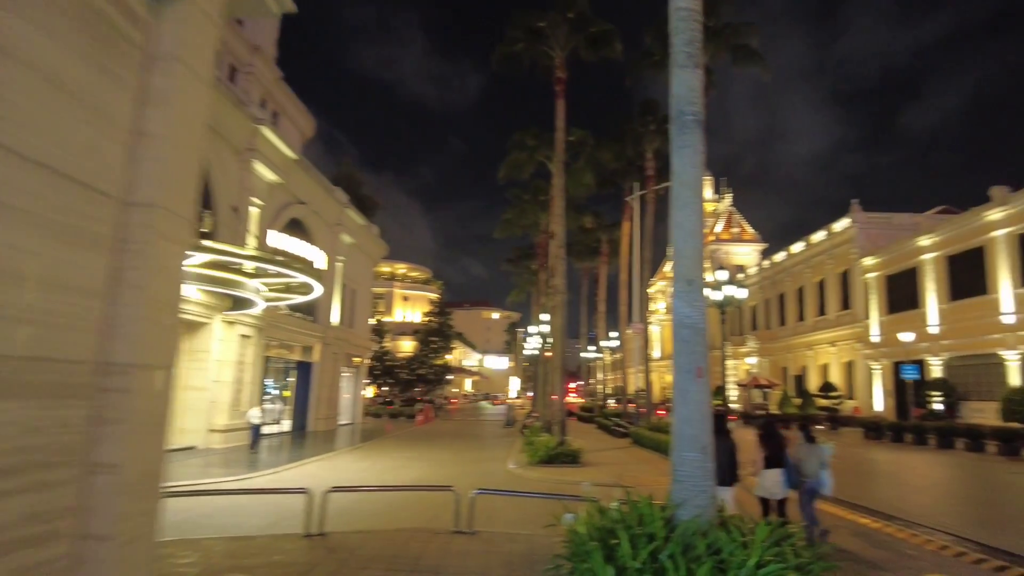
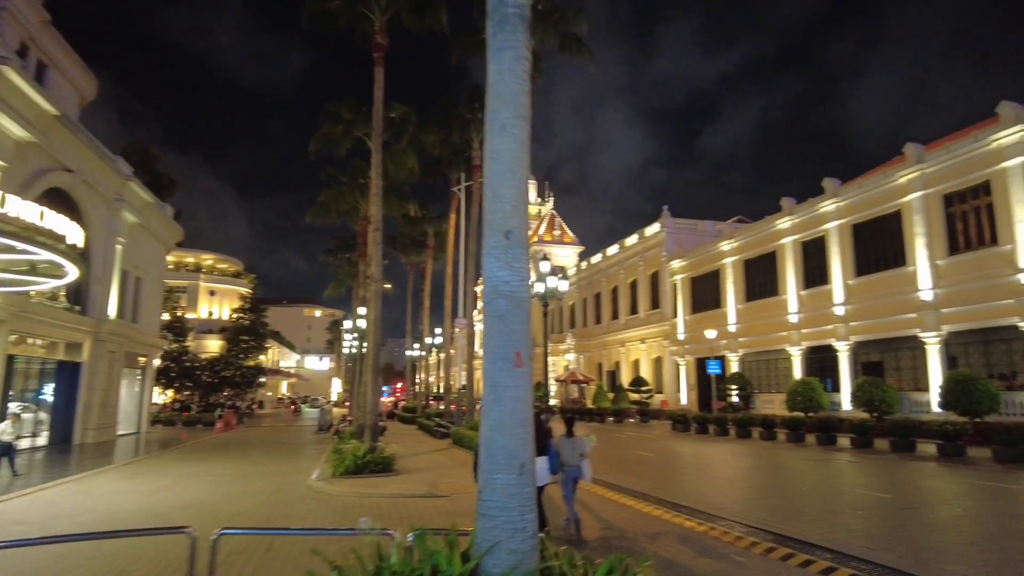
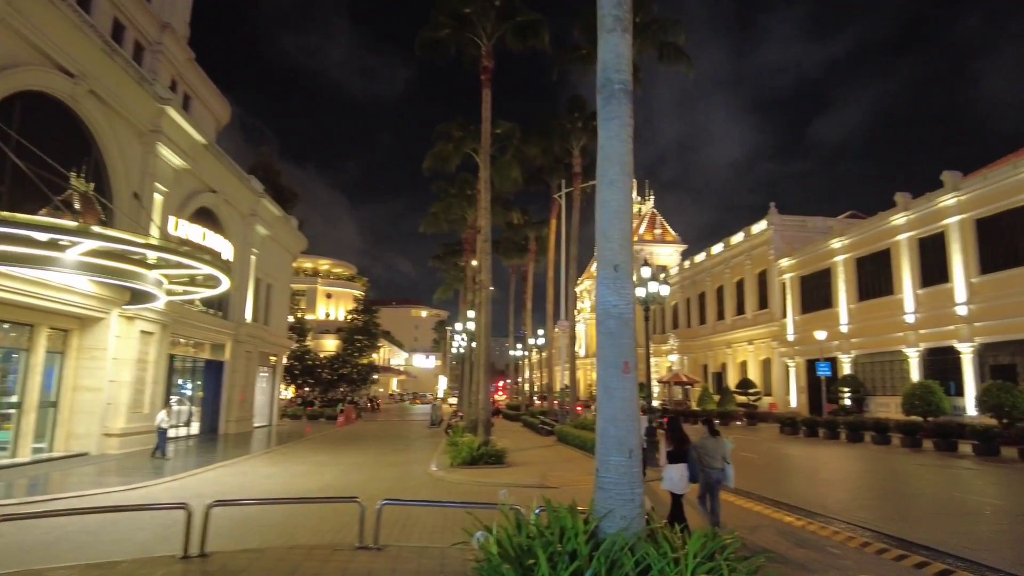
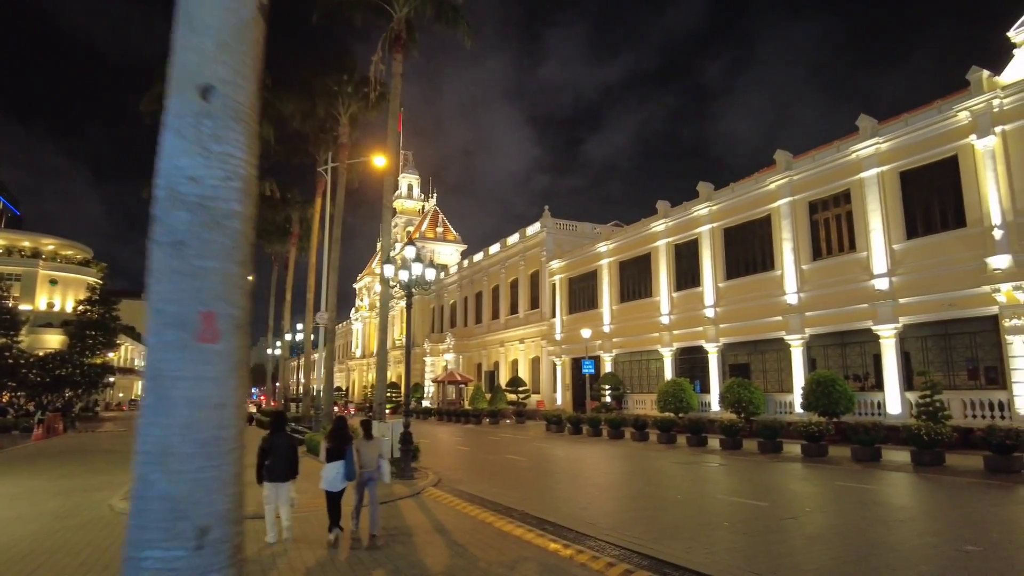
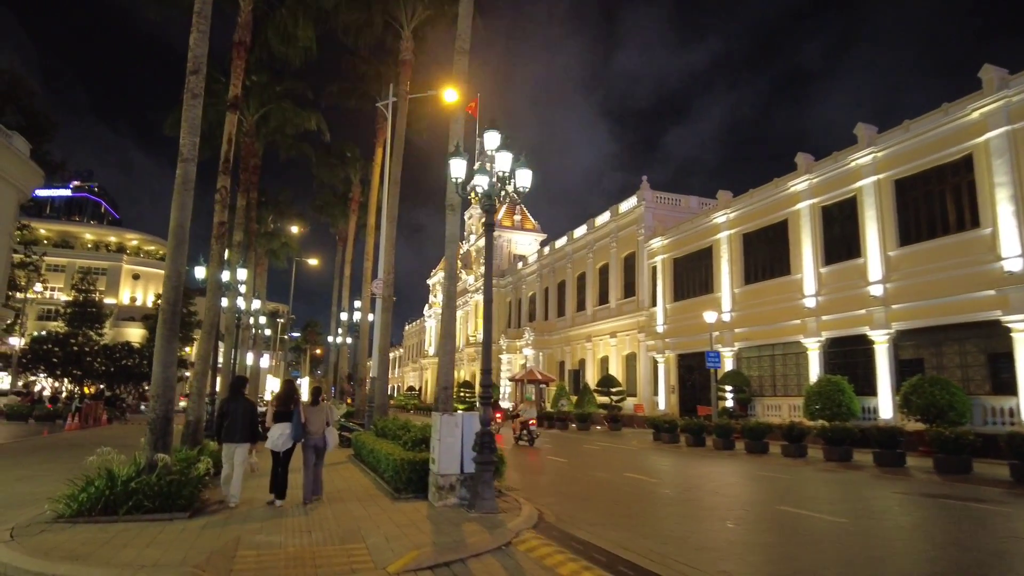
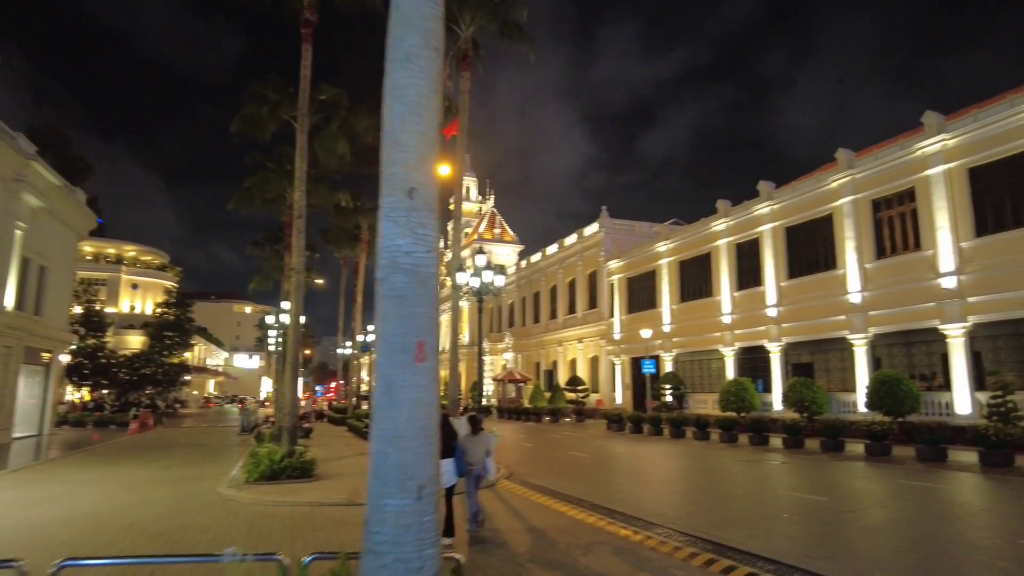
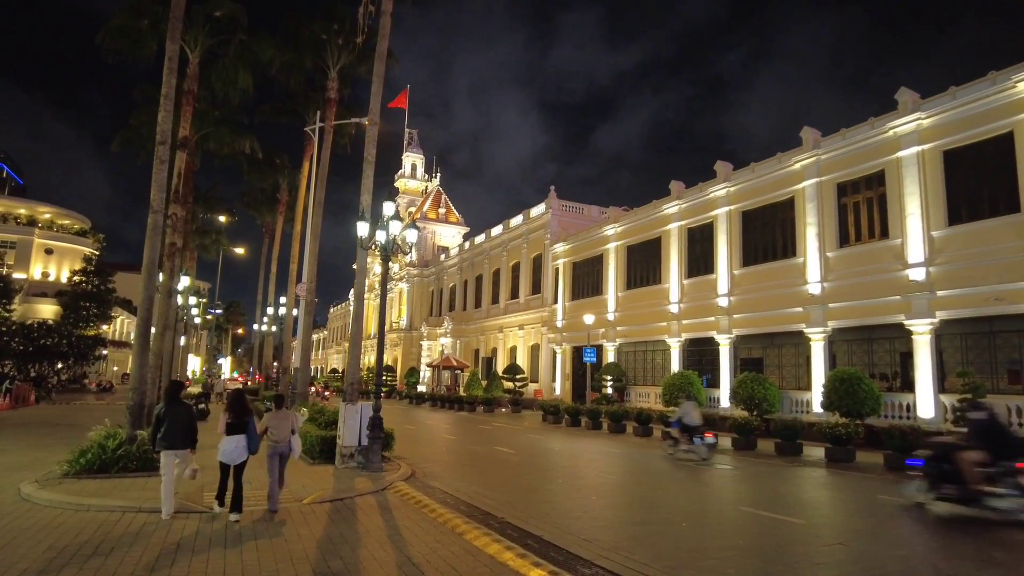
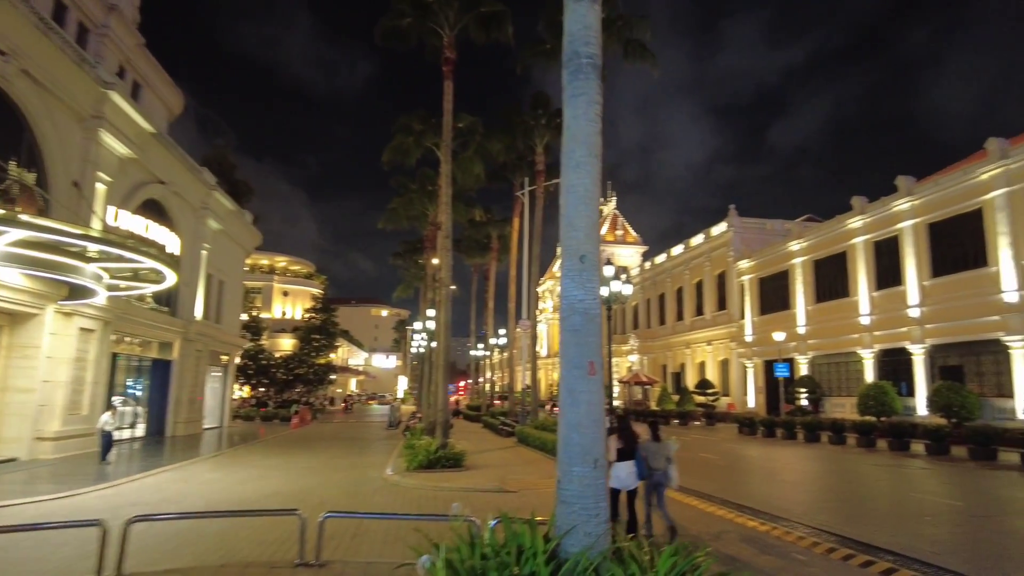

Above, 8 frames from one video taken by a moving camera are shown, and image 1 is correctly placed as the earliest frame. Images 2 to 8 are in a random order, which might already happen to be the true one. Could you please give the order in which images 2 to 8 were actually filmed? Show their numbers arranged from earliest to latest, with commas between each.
3, 8, 2, 6, 4, 7, 5
